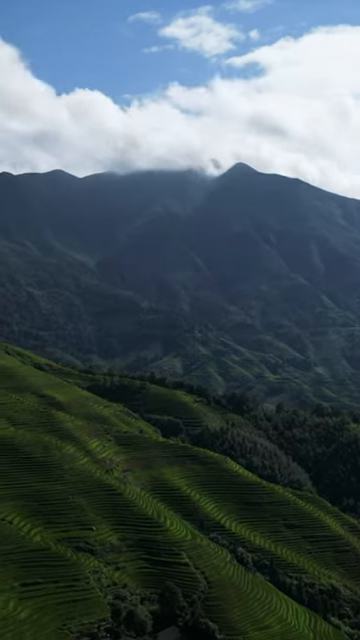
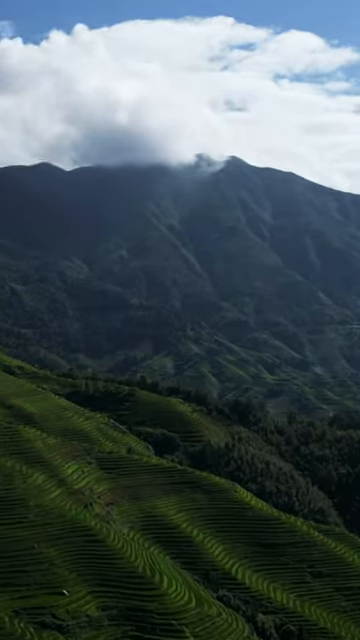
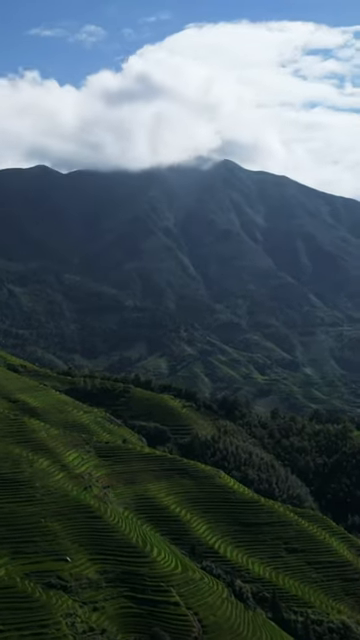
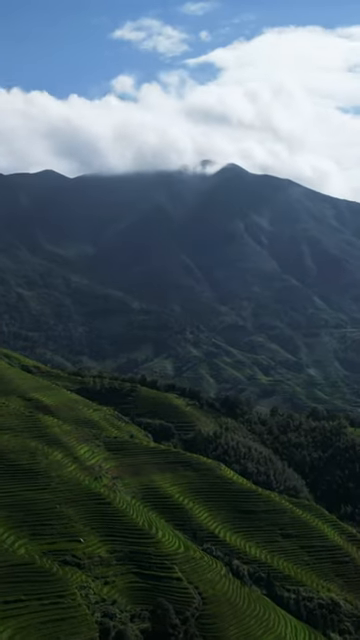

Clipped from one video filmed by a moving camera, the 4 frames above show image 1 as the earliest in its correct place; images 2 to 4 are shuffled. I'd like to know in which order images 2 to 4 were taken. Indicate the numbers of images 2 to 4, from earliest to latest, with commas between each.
4, 3, 2
